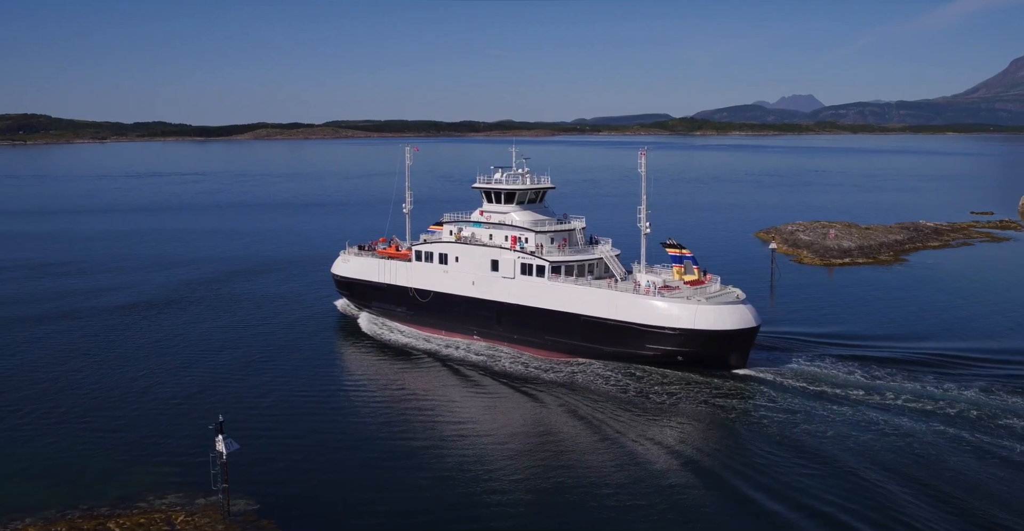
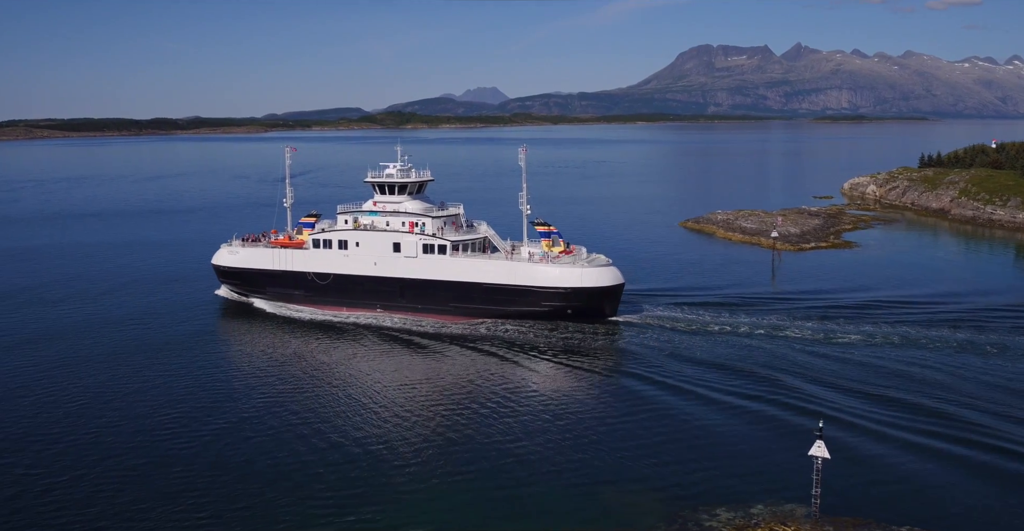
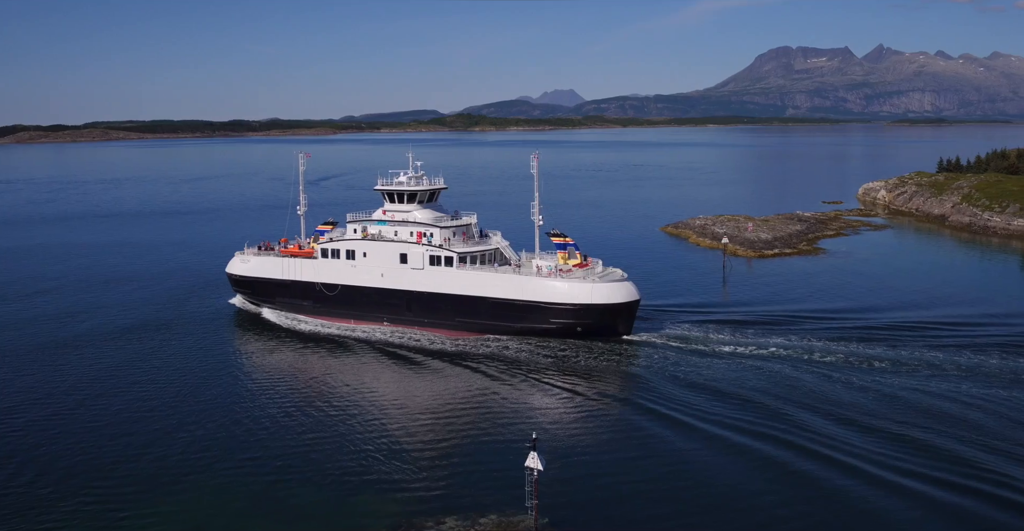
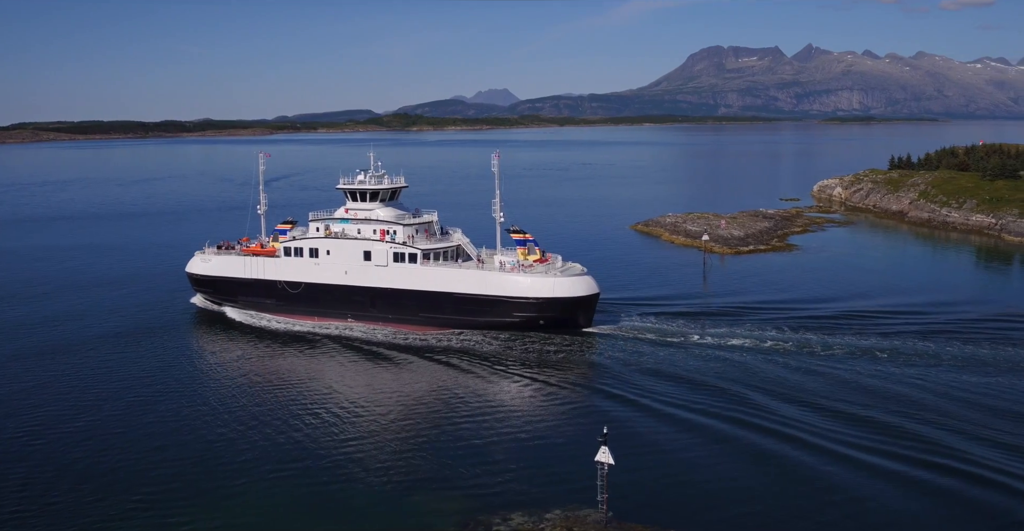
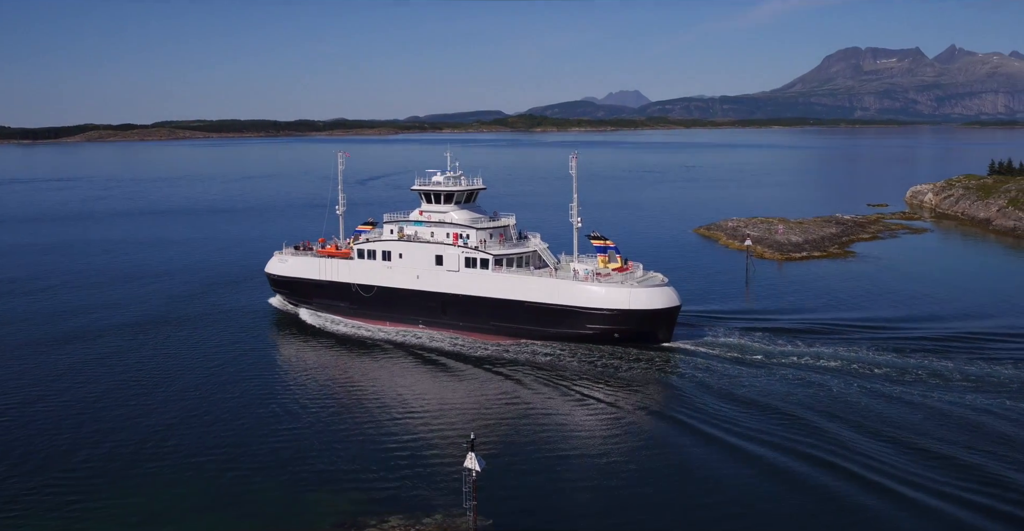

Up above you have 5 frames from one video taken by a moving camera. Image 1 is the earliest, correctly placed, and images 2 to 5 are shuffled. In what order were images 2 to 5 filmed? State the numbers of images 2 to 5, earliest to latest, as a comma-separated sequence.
5, 3, 4, 2
